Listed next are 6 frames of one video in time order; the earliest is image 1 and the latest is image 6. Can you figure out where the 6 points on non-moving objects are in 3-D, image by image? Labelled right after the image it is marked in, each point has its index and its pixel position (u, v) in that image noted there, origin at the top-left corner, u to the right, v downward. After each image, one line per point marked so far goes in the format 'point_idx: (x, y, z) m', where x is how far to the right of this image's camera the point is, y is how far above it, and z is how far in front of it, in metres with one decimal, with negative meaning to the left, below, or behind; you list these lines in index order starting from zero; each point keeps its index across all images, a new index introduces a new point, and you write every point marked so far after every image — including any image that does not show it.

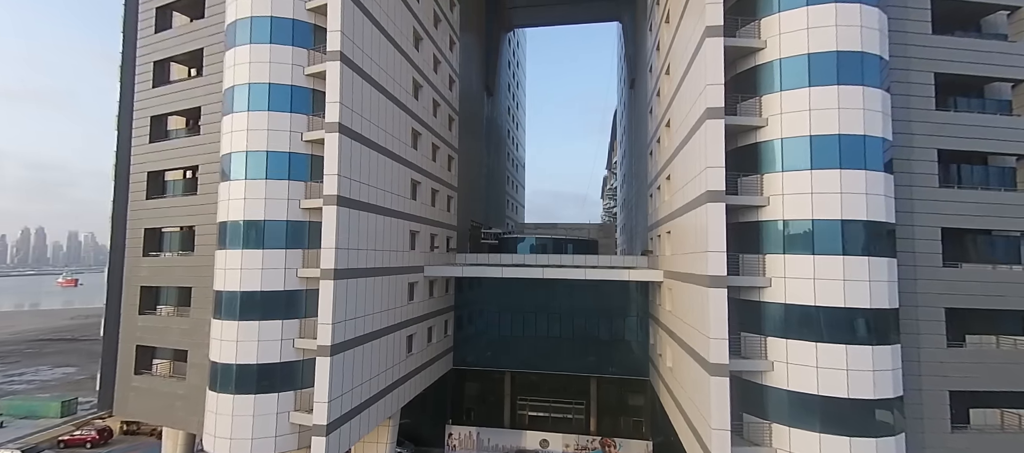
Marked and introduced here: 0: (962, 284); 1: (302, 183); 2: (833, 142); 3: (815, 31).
0: (+14.9, -2.0, +12.7) m
1: (-7.8, +1.6, +14.4) m
2: (+9.6, +2.5, +11.5) m
3: (+9.3, +6.0, +11.8) m
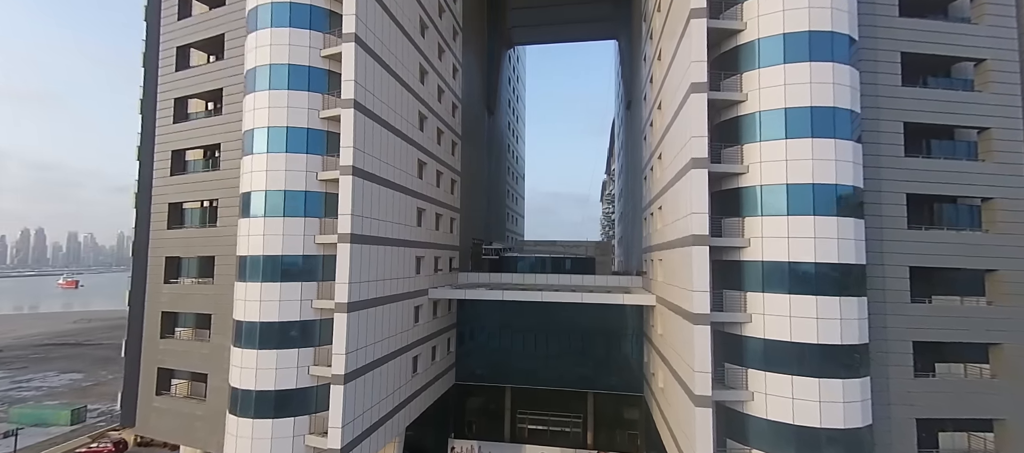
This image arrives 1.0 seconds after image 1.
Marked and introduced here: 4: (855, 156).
0: (+14.9, -3.4, +13.7) m
1: (-7.8, +0.3, +15.4) m
2: (+9.7, +1.2, +12.5) m
3: (+9.4, +4.7, +12.9) m
4: (+11.6, +2.4, +12.9) m
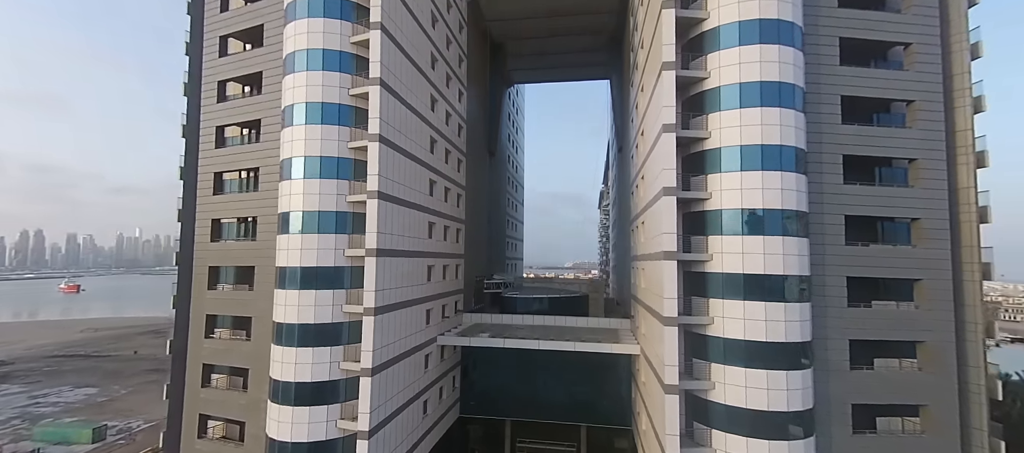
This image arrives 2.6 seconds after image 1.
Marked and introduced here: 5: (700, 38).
0: (+15.0, -6.7, +16.1) m
1: (-7.8, -3.0, +17.8) m
2: (+9.7, -2.1, +14.9) m
3: (+9.4, +1.4, +15.3) m
4: (+11.6, -0.9, +15.3) m
5: (+8.3, +8.3, +17.1) m
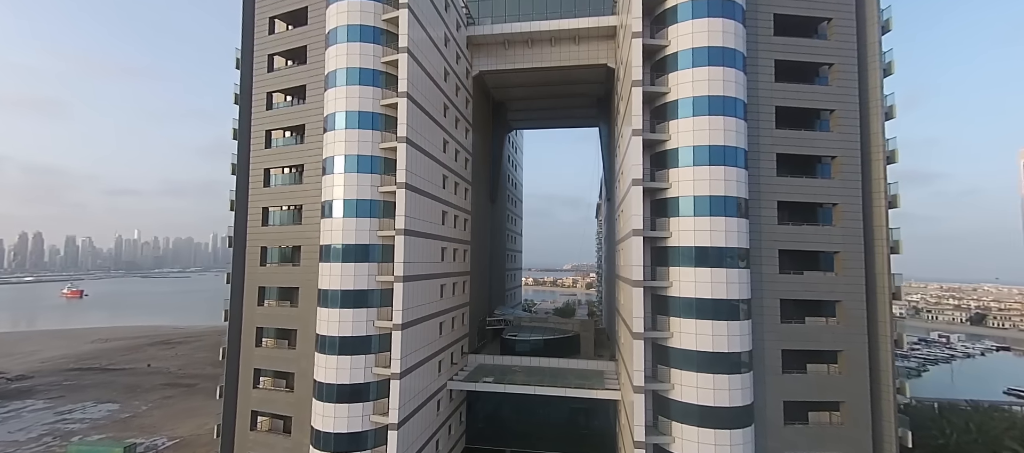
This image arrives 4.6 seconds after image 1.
0: (+14.9, -11.0, +20.0) m
1: (-7.8, -7.3, +21.6) m
2: (+9.7, -6.4, +18.8) m
3: (+9.4, -2.9, +19.2) m
4: (+11.6, -5.2, +19.2) m
5: (+8.3, +4.0, +20.9) m
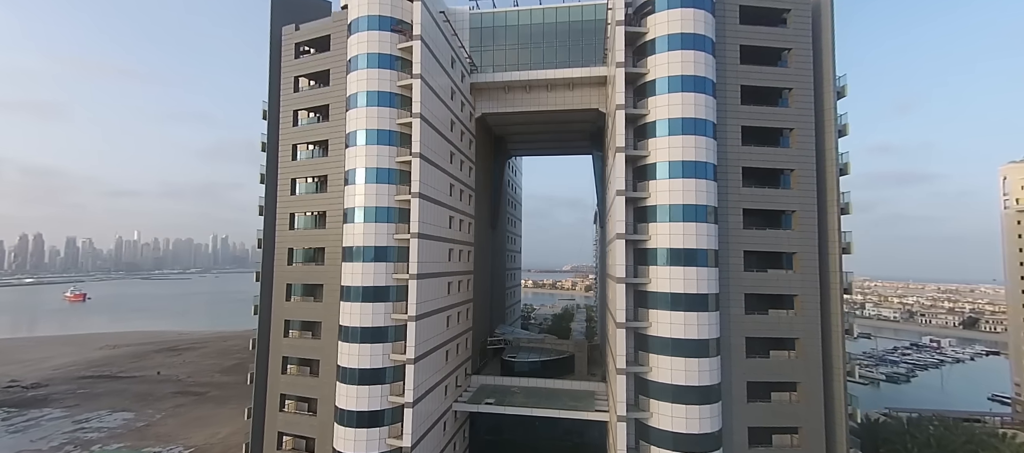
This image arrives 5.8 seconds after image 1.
0: (+14.9, -13.8, +22.9) m
1: (-7.8, -10.1, +24.5) m
2: (+9.6, -9.2, +21.7) m
3: (+9.4, -5.7, +22.0) m
4: (+11.5, -8.0, +22.1) m
5: (+8.3, +1.2, +23.8) m
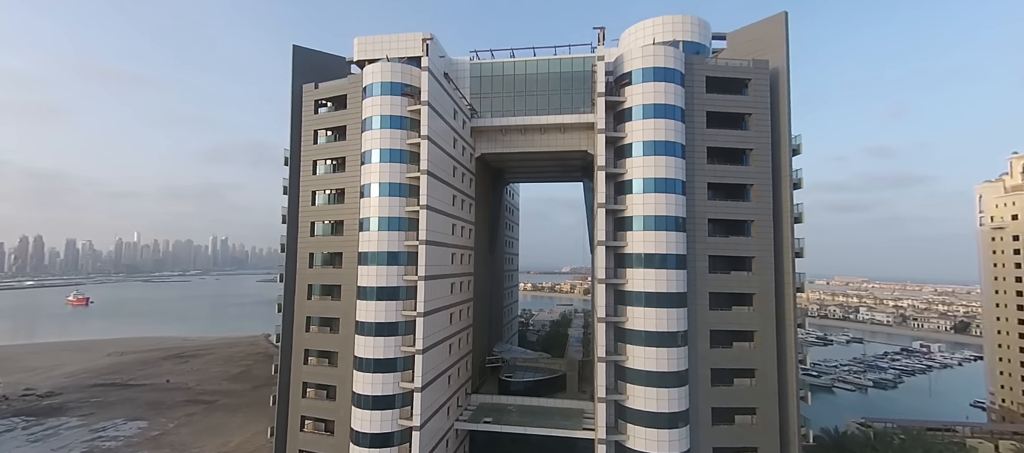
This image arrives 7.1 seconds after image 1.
0: (+14.6, -16.9, +26.2) m
1: (-8.2, -13.2, +27.8) m
2: (+9.3, -12.3, +25.0) m
3: (+9.0, -8.9, +25.3) m
4: (+11.2, -11.1, +25.4) m
5: (+7.9, -1.9, +27.1) m
